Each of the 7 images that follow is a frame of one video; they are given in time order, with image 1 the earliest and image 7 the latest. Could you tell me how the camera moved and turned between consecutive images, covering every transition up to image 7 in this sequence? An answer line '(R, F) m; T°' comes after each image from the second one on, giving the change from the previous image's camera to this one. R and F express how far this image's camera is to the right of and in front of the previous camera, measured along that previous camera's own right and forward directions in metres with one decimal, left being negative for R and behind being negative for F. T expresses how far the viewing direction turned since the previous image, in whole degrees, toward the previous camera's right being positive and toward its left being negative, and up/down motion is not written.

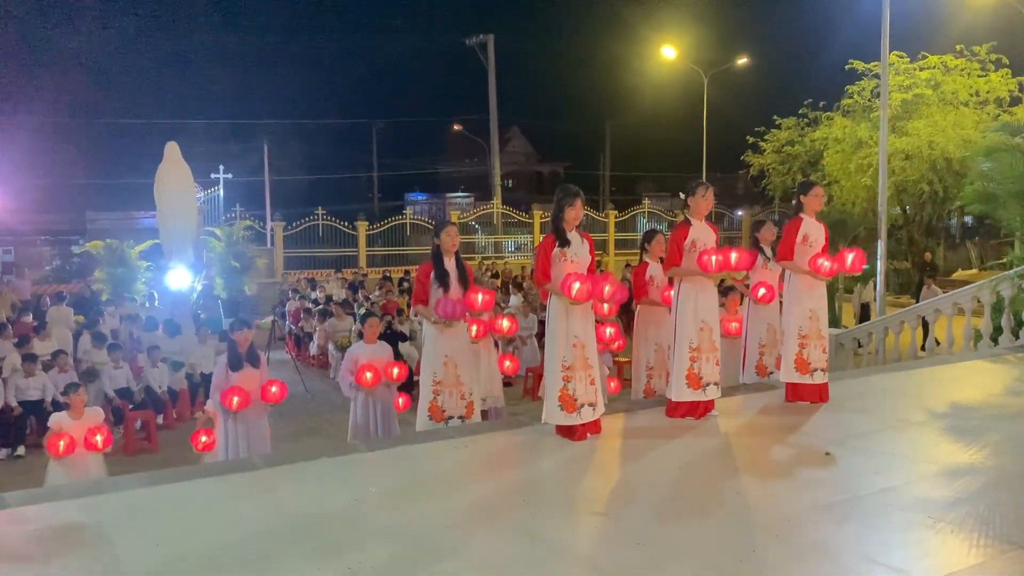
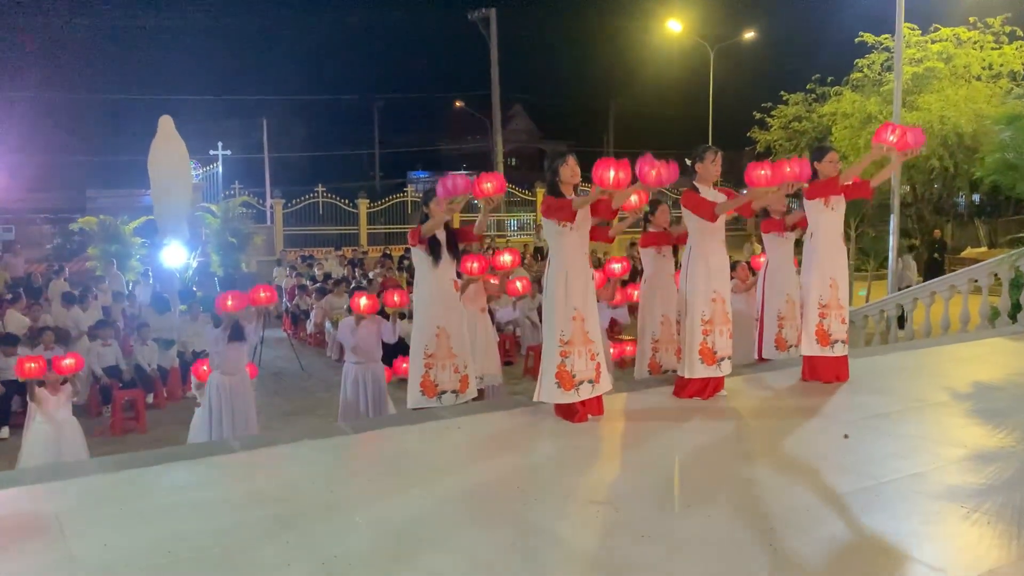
(0.0, +0.3) m; 0°
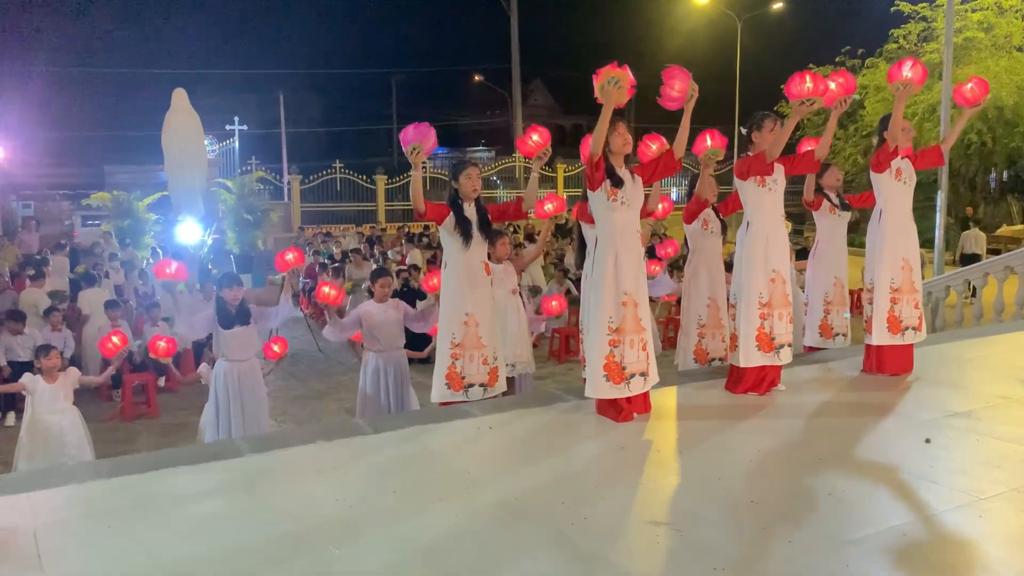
(-0.1, +0.4) m; -1°
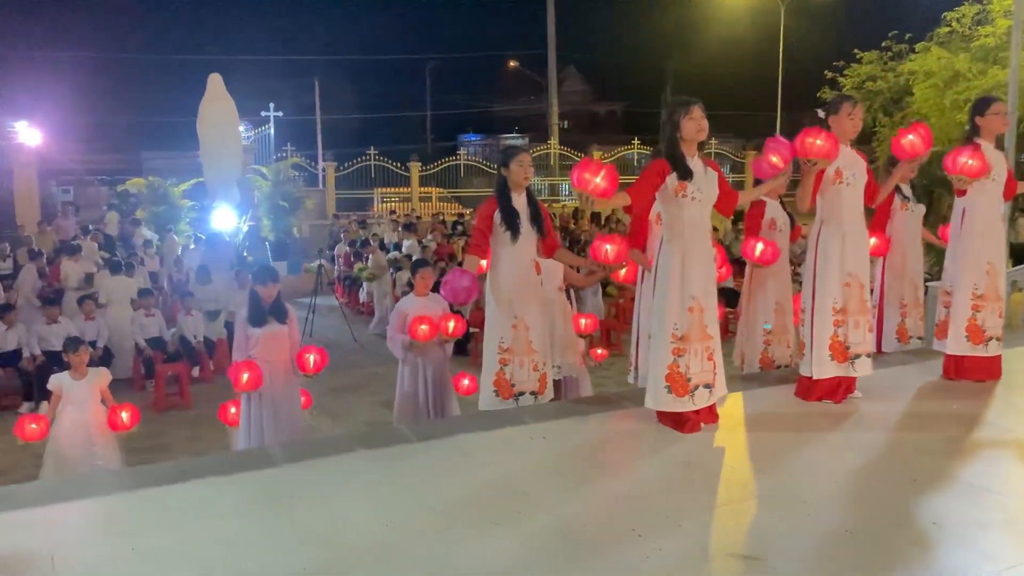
(-0.1, +0.3) m; -2°
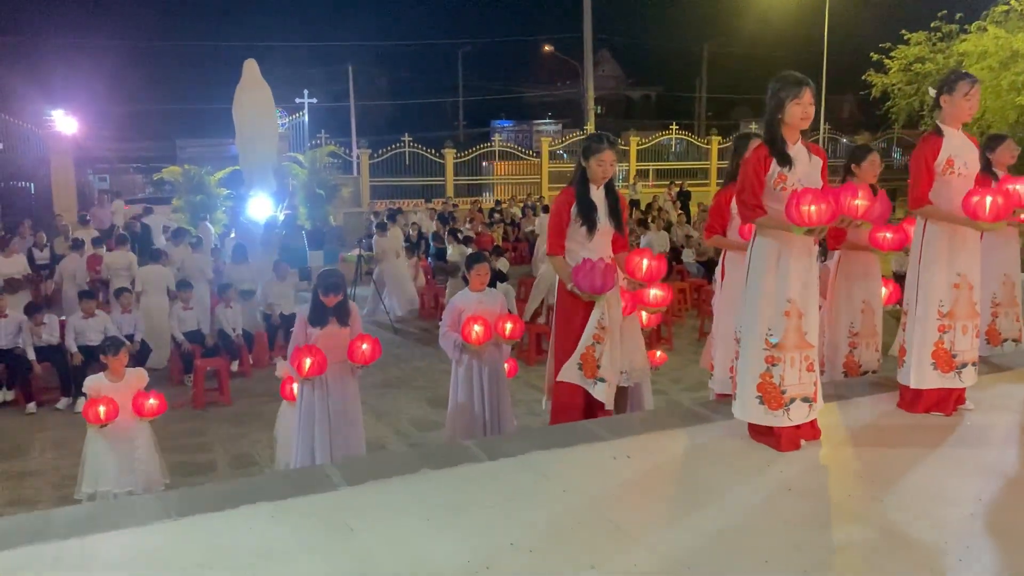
(-0.2, +0.3) m; -2°
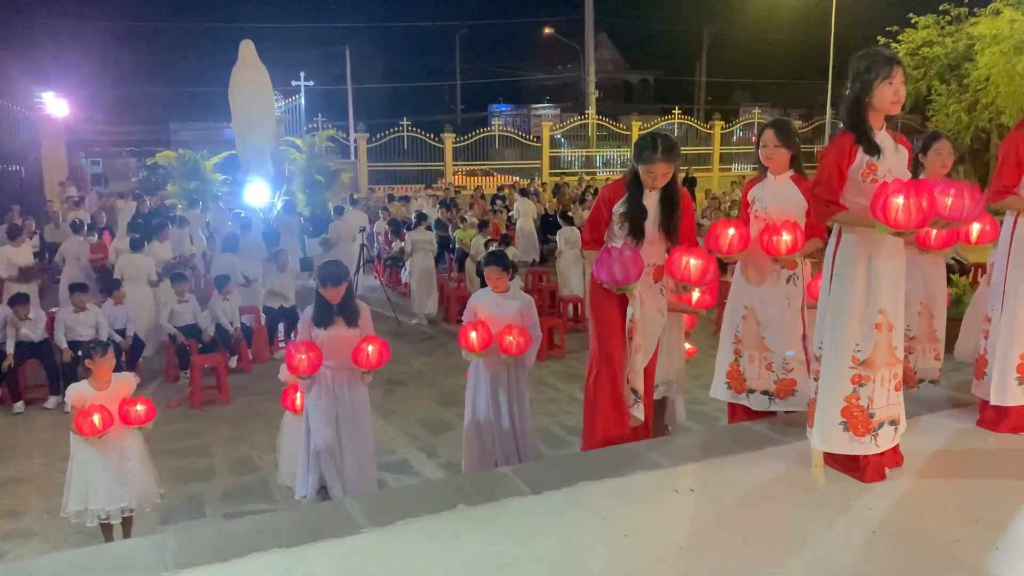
(-0.2, +0.4) m; 0°
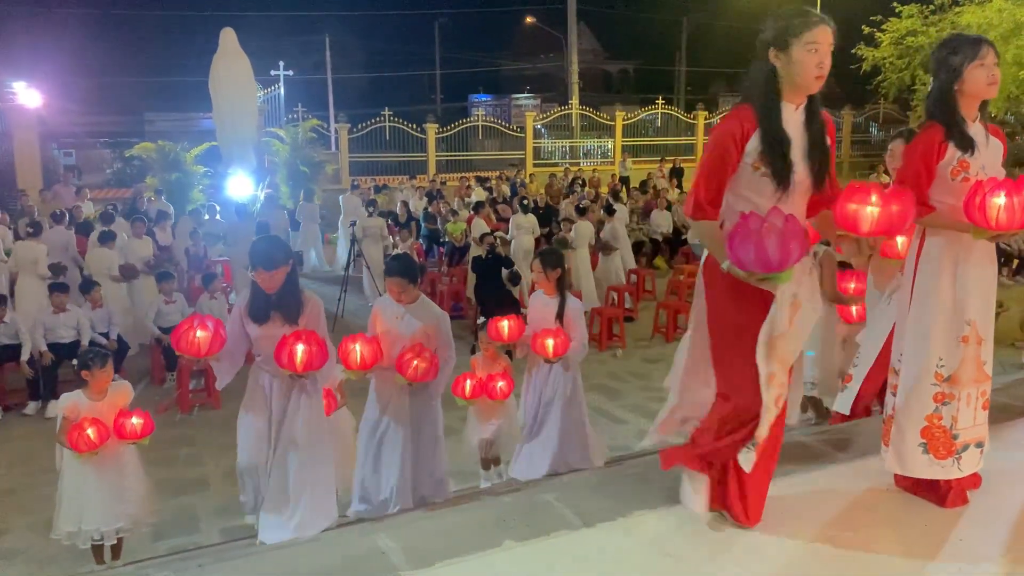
(-0.2, +0.3) m; +2°
